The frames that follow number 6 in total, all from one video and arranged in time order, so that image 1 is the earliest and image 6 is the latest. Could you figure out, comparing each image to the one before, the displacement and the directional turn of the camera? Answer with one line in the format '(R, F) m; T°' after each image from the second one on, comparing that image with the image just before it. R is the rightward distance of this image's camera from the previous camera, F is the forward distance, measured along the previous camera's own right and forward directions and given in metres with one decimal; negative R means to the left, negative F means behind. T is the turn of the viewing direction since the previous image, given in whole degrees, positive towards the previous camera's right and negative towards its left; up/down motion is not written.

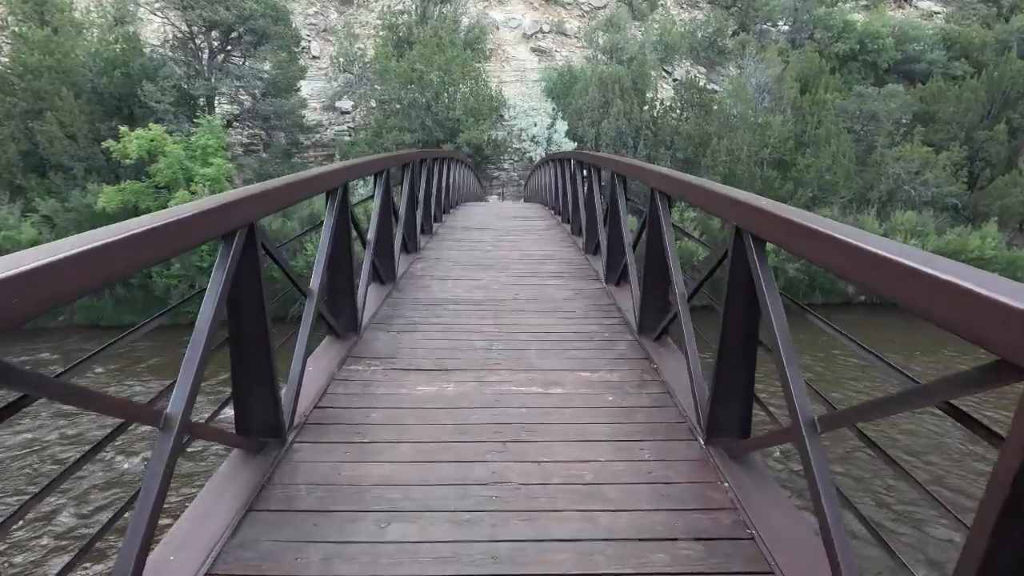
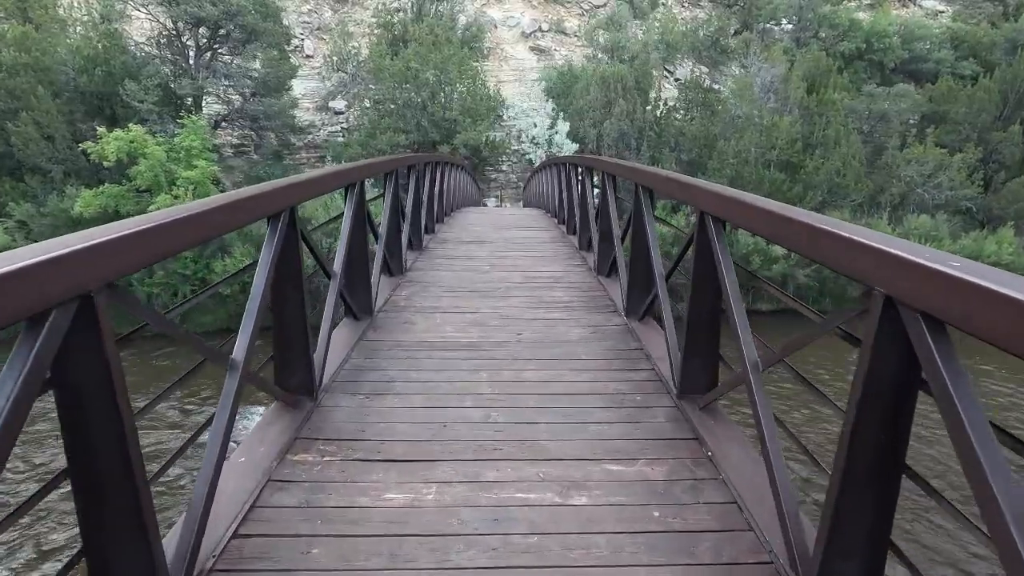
(0.0, +0.7) m; 0°
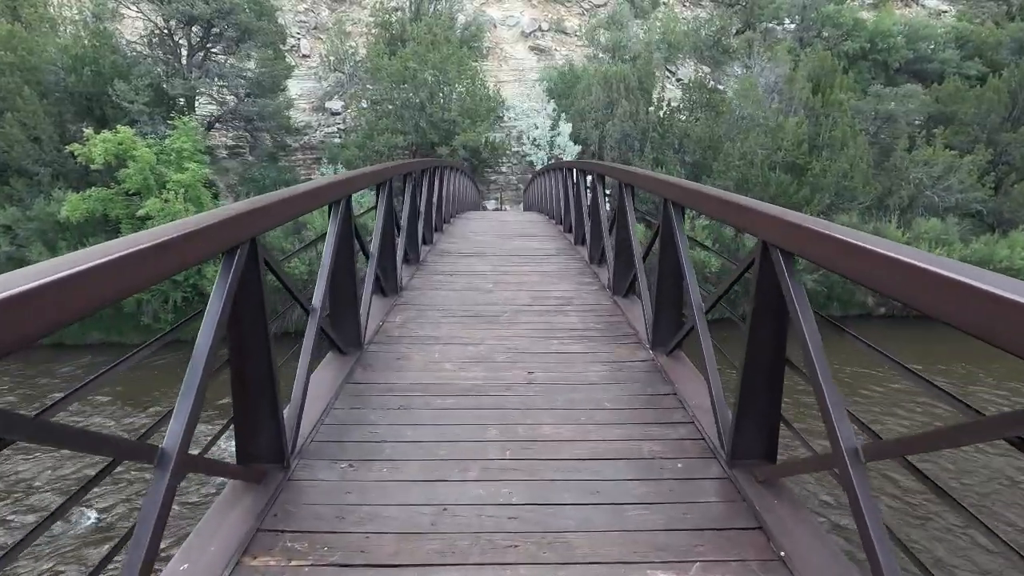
(-0.1, +0.4) m; 0°
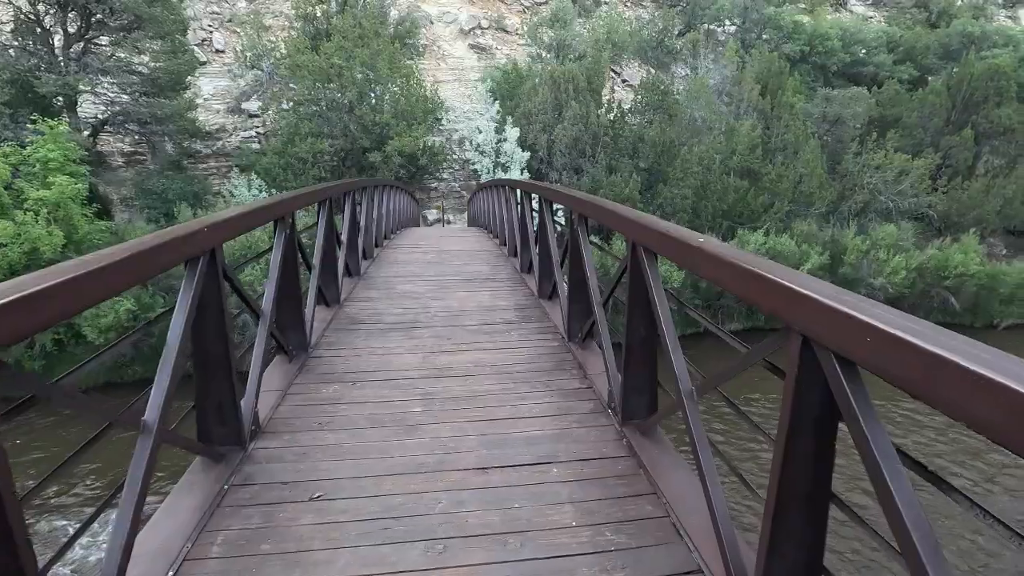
(0.0, +1.7) m; +6°
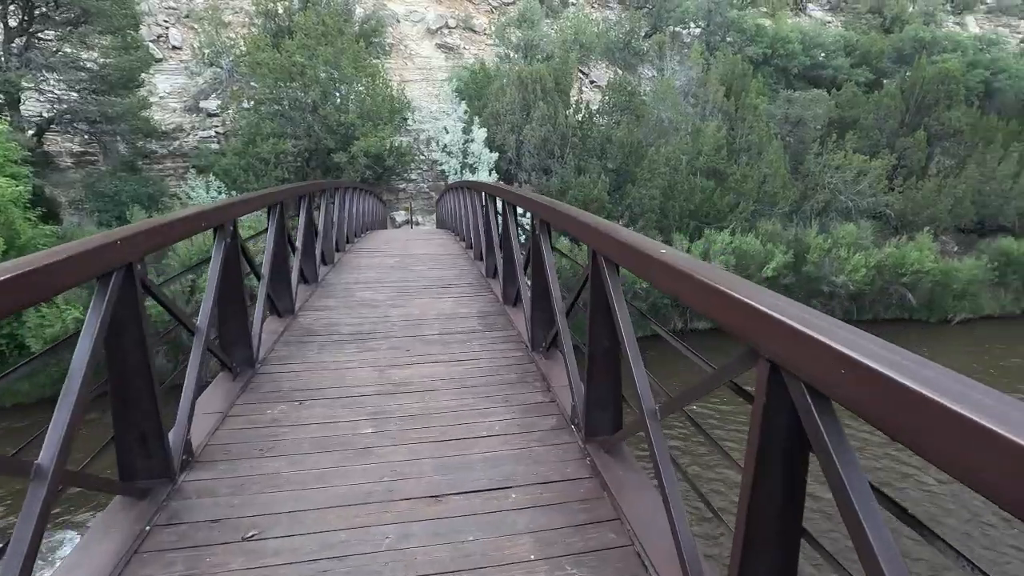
(+0.1, +0.1) m; +3°
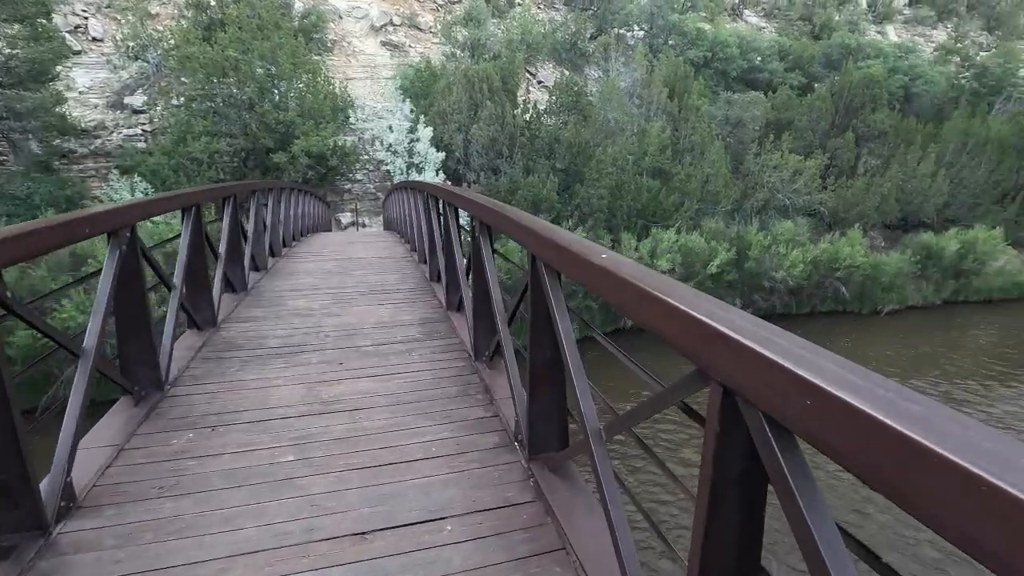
(+0.1, +0.2) m; +5°
